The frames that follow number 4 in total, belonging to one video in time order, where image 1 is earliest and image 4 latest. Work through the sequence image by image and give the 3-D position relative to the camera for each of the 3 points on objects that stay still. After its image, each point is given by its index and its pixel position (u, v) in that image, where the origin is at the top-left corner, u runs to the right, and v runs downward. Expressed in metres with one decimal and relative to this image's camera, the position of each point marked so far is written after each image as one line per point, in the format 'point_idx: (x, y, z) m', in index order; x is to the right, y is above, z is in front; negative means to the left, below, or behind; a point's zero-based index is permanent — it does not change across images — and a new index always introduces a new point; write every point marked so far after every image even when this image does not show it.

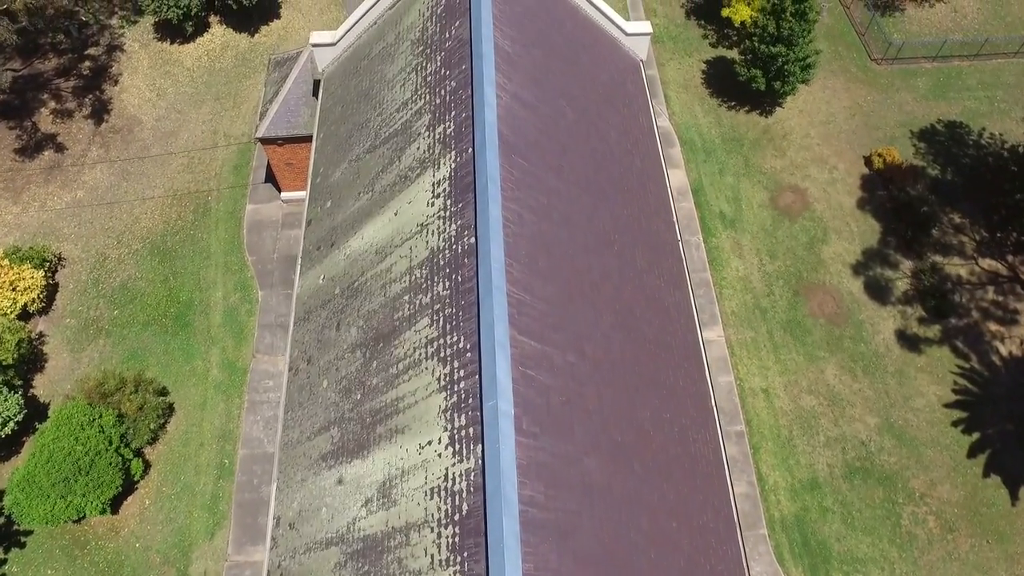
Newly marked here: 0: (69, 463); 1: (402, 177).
0: (-13.7, -5.4, +17.0) m
1: (-2.8, +2.8, +14.0) m
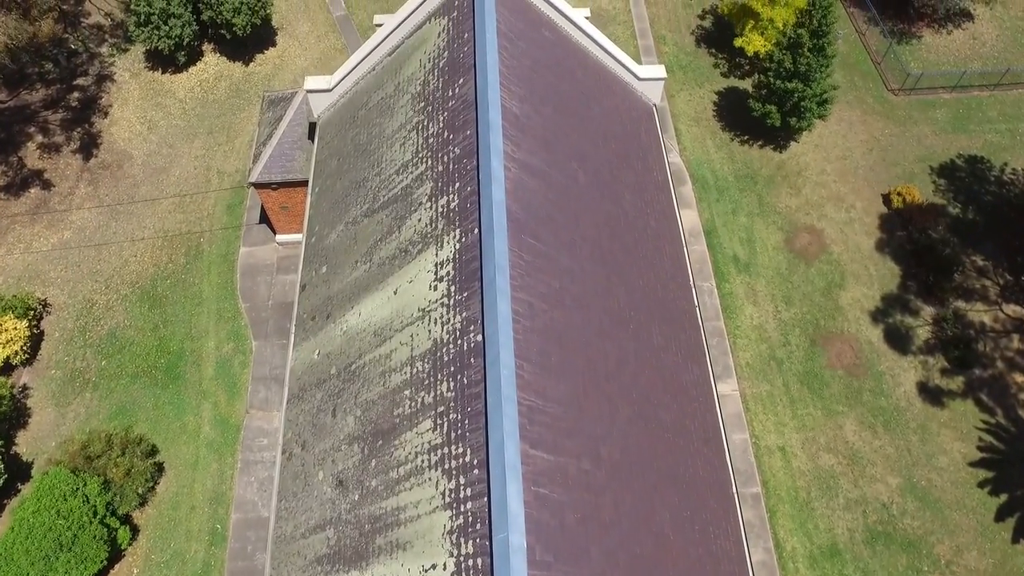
0: (-13.5, -7.3, +16.1) m
1: (-2.6, +0.9, +13.0) m
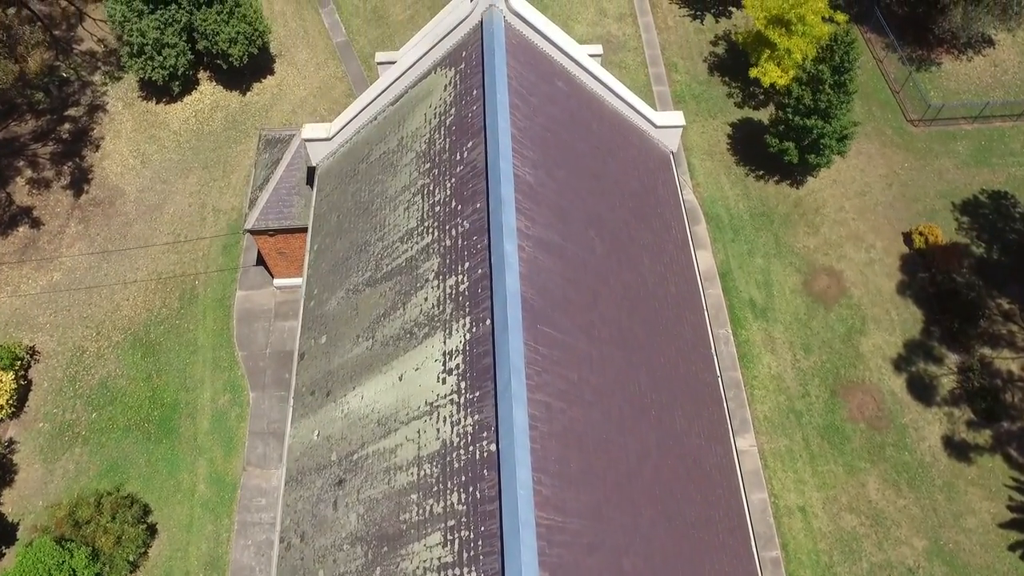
0: (-13.2, -9.2, +15.3) m
1: (-2.3, -1.0, +12.2) m
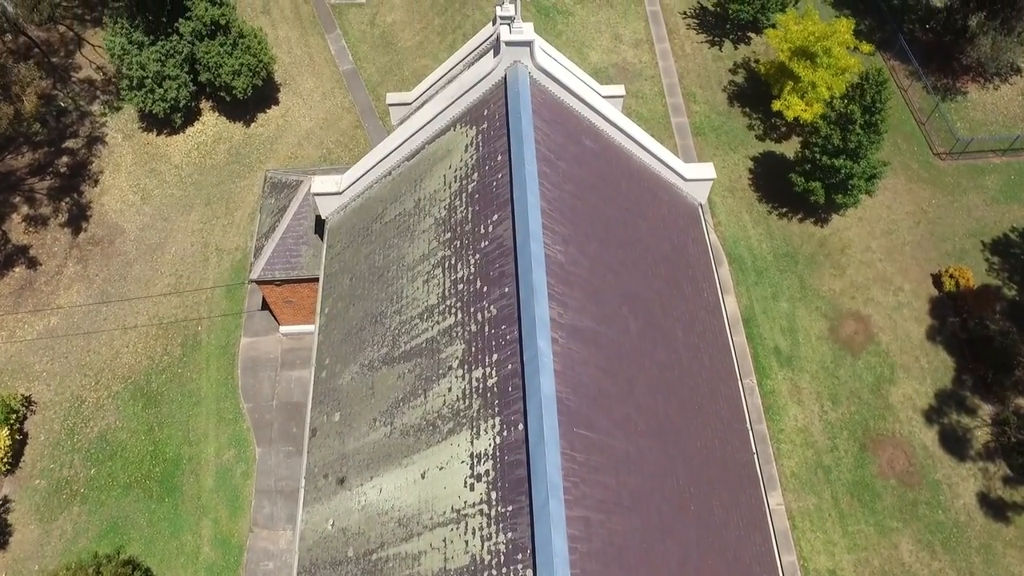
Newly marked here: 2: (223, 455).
0: (-12.6, -10.9, +14.5) m
1: (-1.7, -2.8, +11.3) m
2: (-10.2, -5.8, +19.3) m
